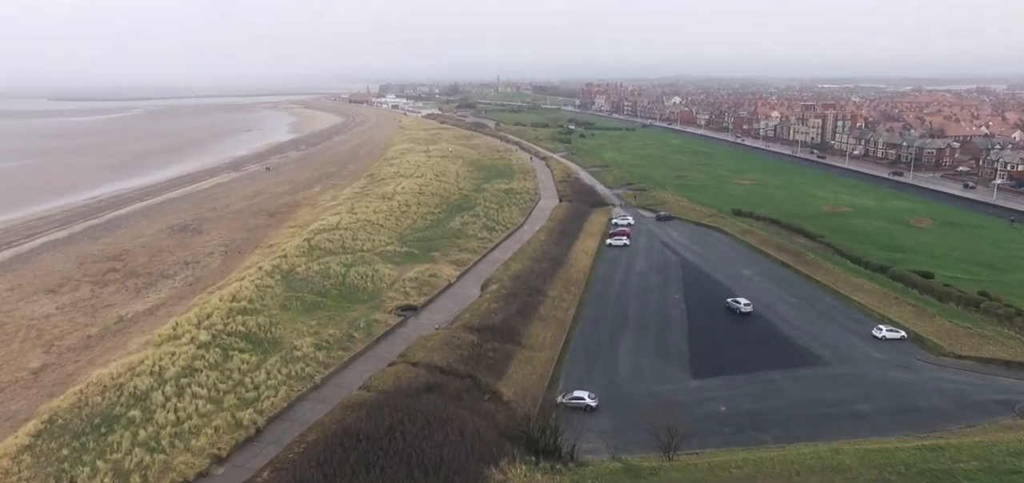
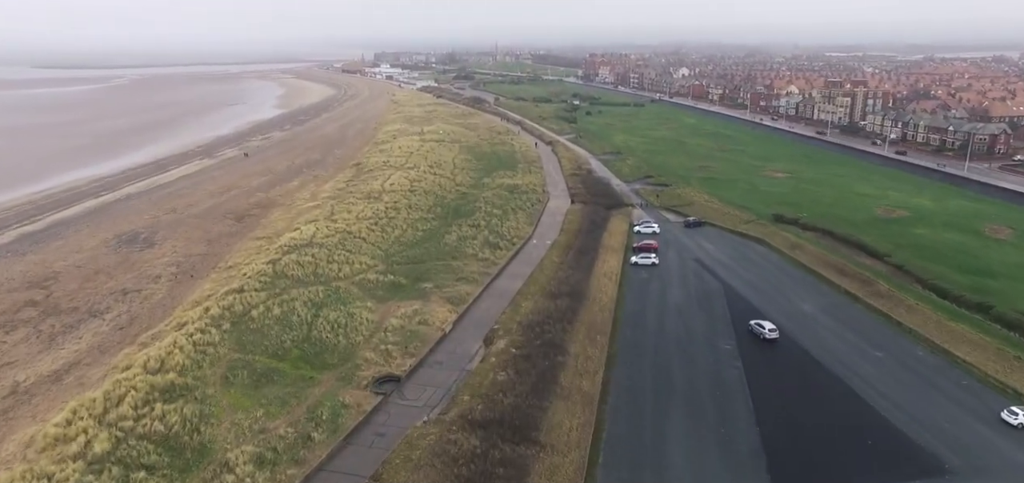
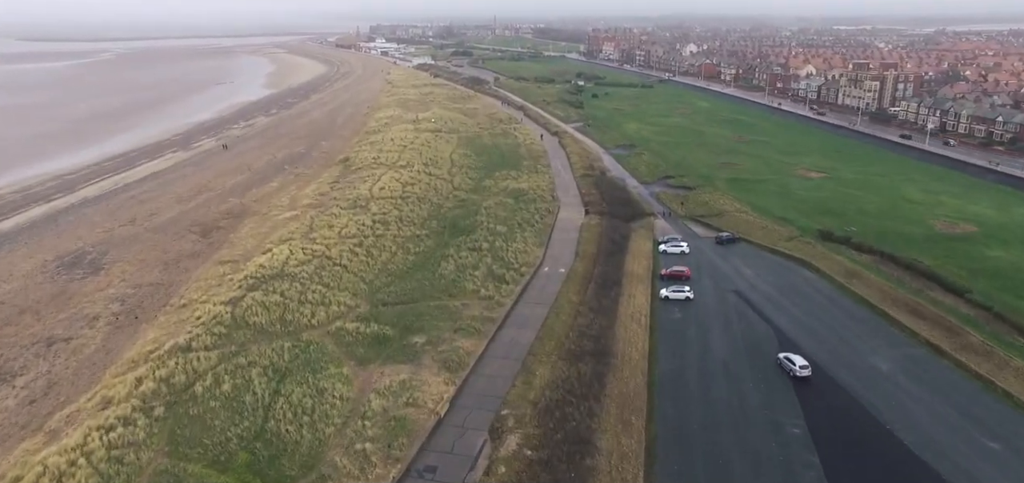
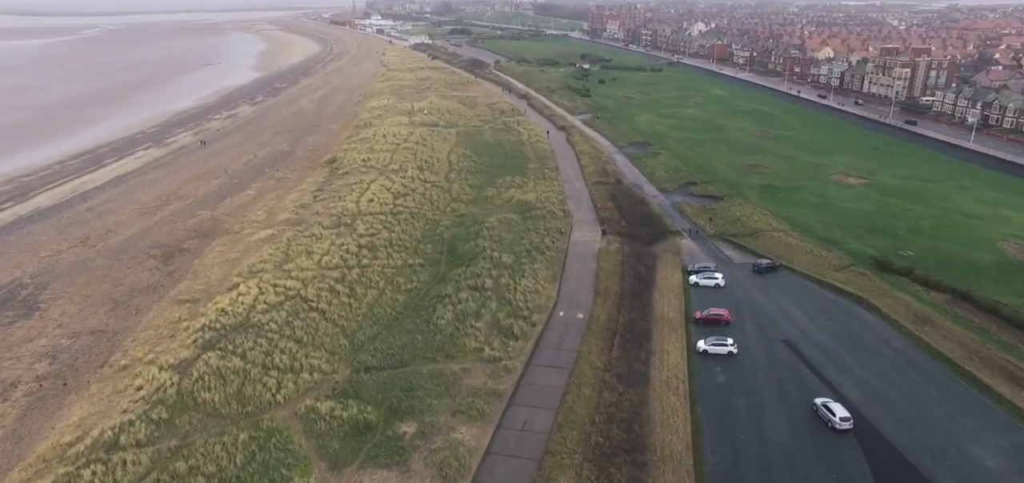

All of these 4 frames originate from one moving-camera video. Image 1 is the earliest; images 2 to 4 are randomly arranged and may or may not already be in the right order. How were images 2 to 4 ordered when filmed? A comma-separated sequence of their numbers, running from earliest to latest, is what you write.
2, 3, 4
